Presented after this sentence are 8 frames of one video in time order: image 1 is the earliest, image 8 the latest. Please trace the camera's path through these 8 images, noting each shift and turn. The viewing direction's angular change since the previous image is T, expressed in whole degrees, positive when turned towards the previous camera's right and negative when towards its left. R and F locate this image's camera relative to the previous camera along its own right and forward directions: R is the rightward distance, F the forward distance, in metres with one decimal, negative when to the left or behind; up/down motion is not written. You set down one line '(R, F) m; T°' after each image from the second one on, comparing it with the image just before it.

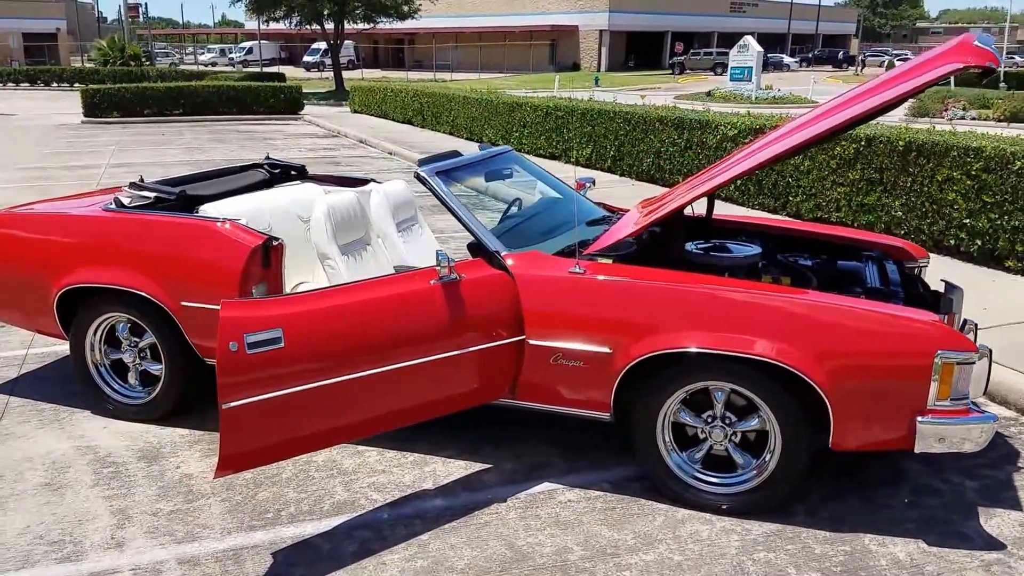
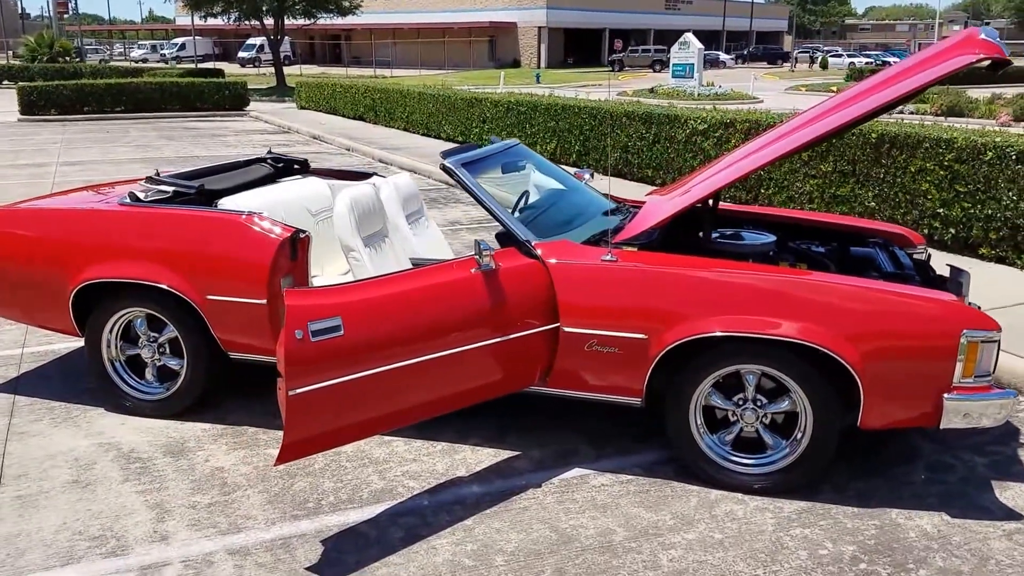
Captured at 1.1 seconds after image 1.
(-0.5, 0.0) m; +1°
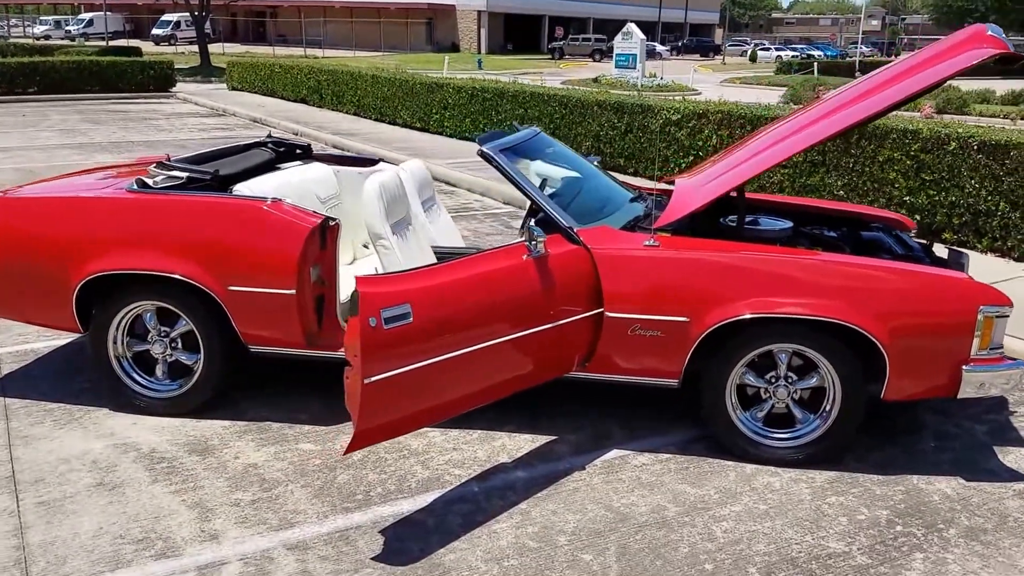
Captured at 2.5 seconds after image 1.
(-0.6, +0.1) m; +3°
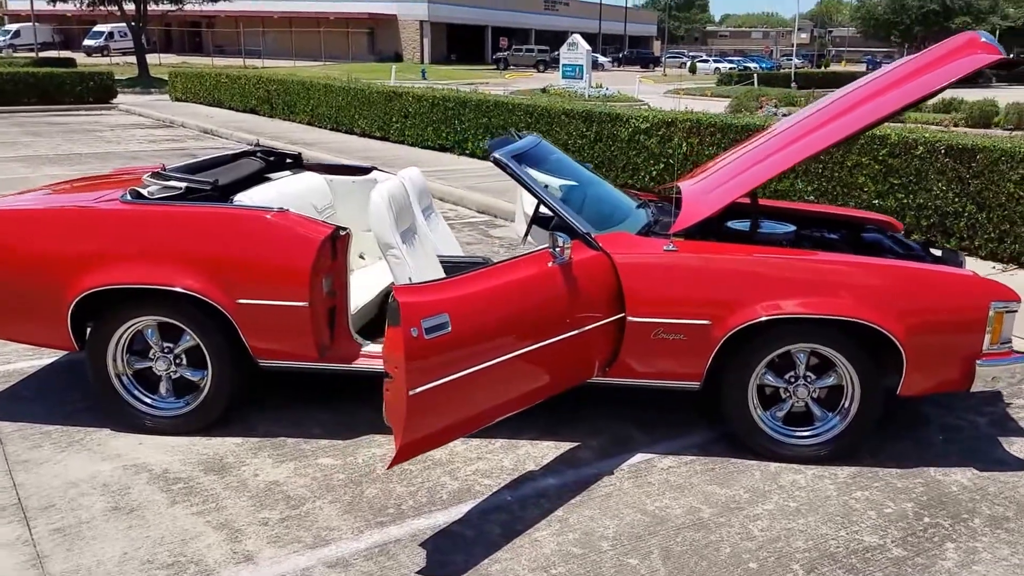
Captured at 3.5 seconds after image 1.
(-0.4, 0.0) m; +2°
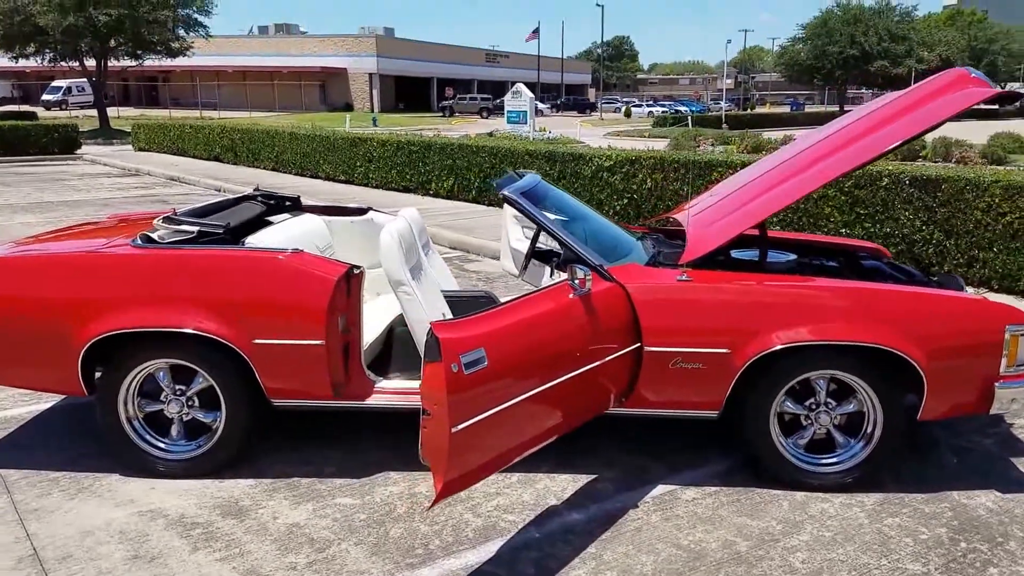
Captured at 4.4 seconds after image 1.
(-0.3, -0.1) m; +1°
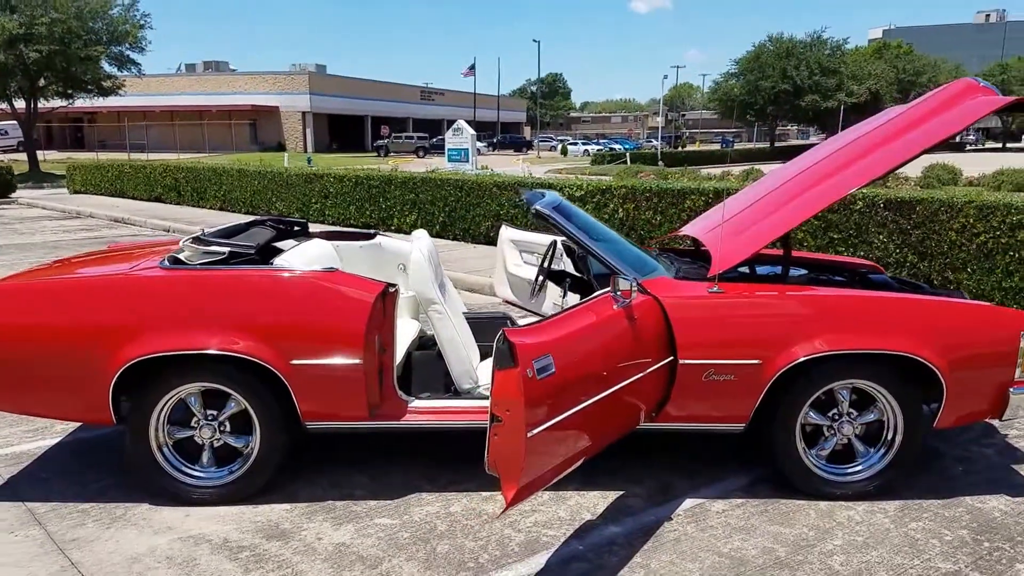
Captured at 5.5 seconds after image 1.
(-0.5, -0.2) m; +1°
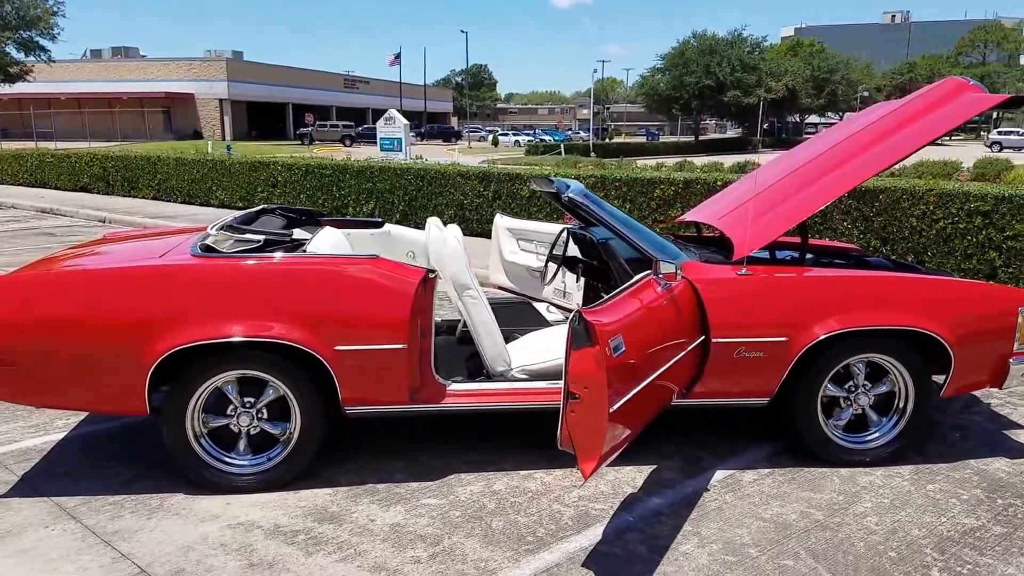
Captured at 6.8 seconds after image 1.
(-0.6, 0.0) m; +2°
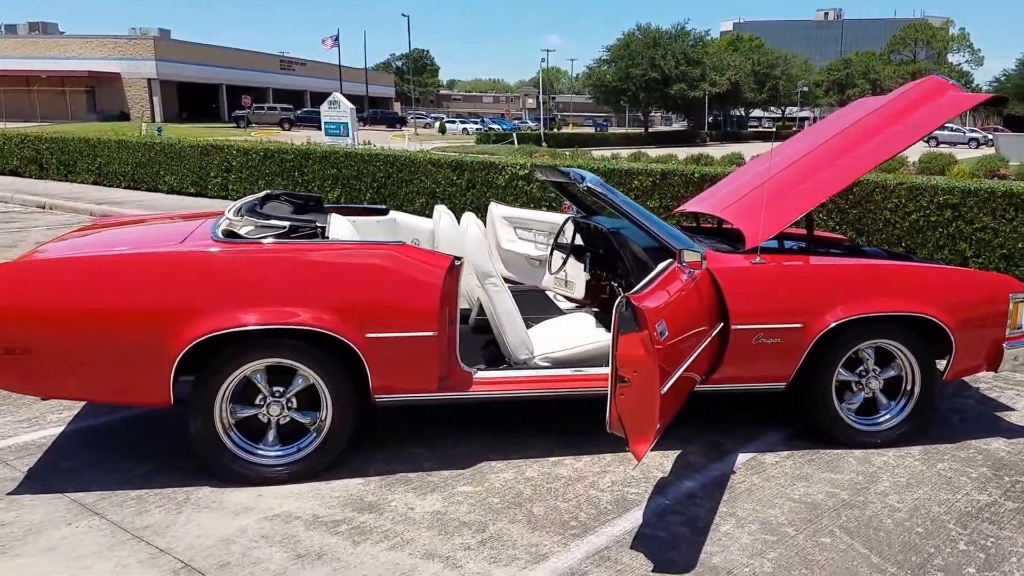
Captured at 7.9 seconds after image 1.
(-0.5, 0.0) m; +2°
